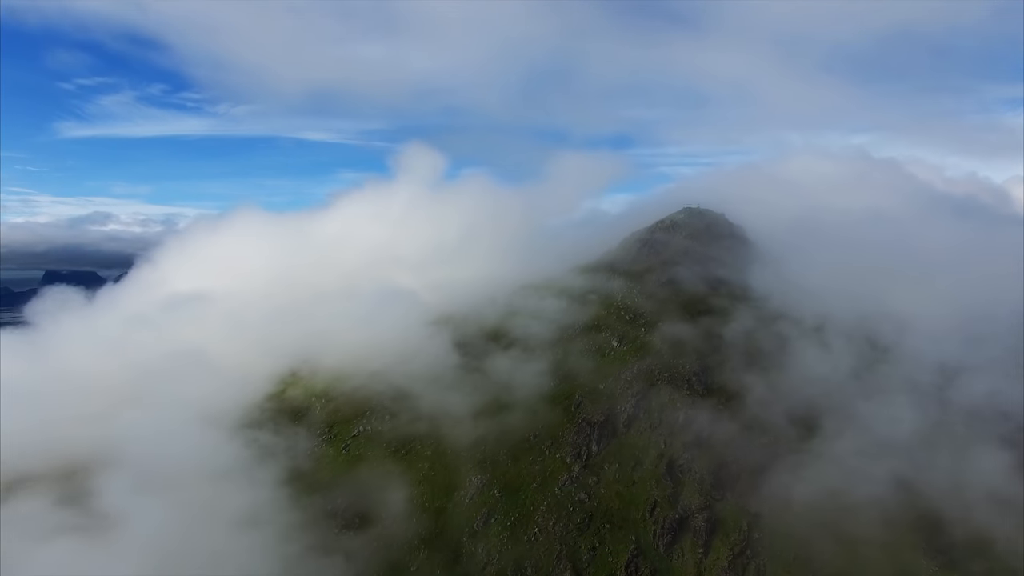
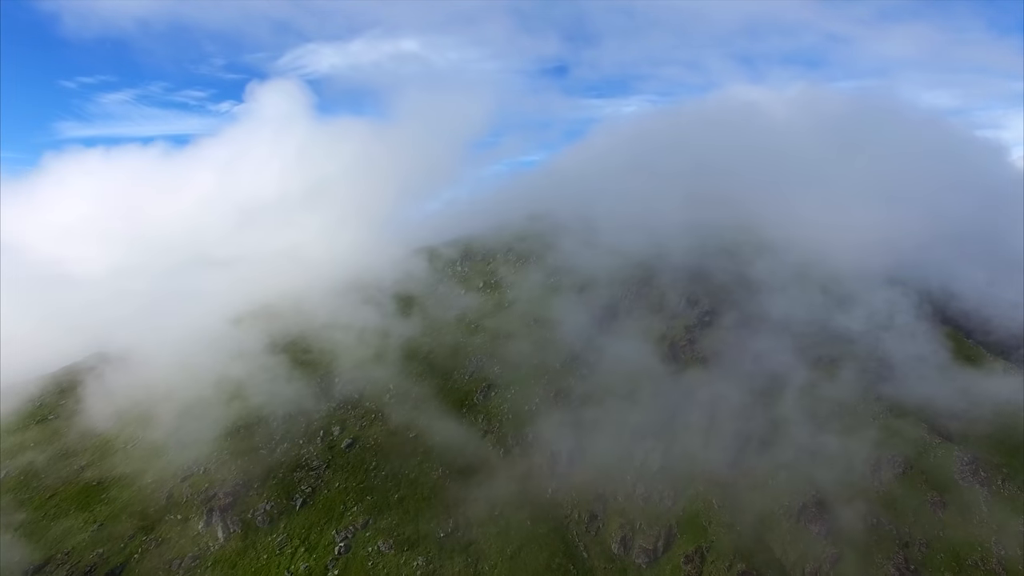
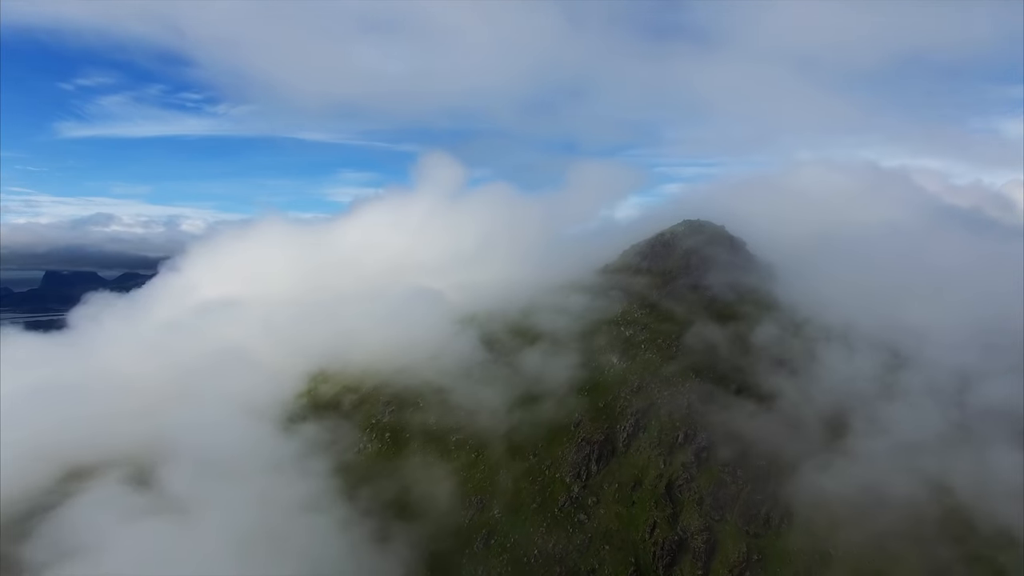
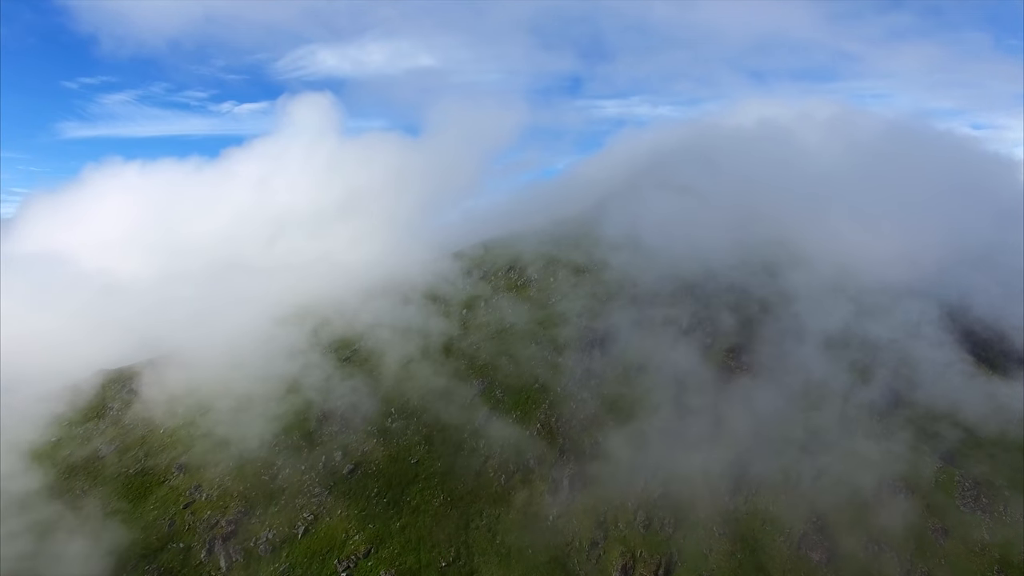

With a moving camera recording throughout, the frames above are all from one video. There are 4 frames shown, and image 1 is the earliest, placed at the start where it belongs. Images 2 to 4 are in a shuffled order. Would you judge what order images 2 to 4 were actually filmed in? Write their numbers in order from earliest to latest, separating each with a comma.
3, 2, 4
